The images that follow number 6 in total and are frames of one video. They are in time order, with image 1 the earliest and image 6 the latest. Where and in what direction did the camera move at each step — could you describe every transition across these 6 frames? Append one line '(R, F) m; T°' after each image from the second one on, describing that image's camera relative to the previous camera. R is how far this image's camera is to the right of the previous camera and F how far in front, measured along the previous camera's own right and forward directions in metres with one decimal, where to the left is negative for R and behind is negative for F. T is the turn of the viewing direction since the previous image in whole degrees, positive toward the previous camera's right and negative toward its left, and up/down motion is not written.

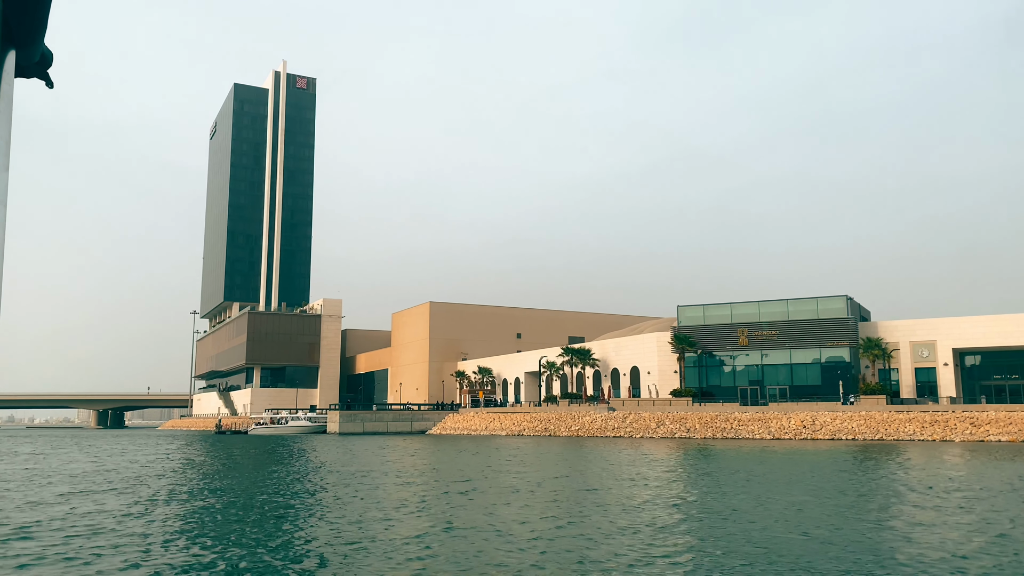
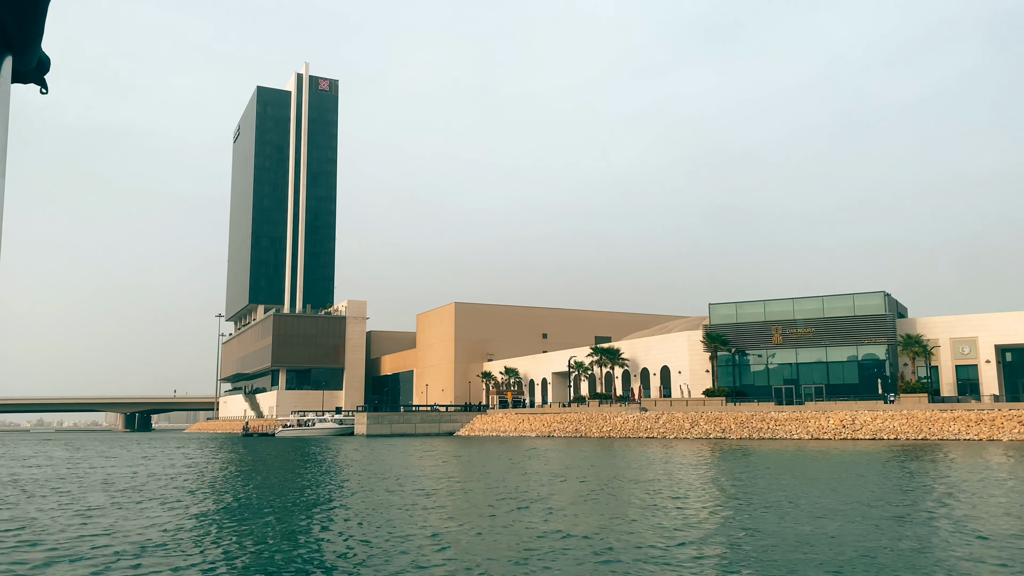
(-0.7, +1.1) m; -2°
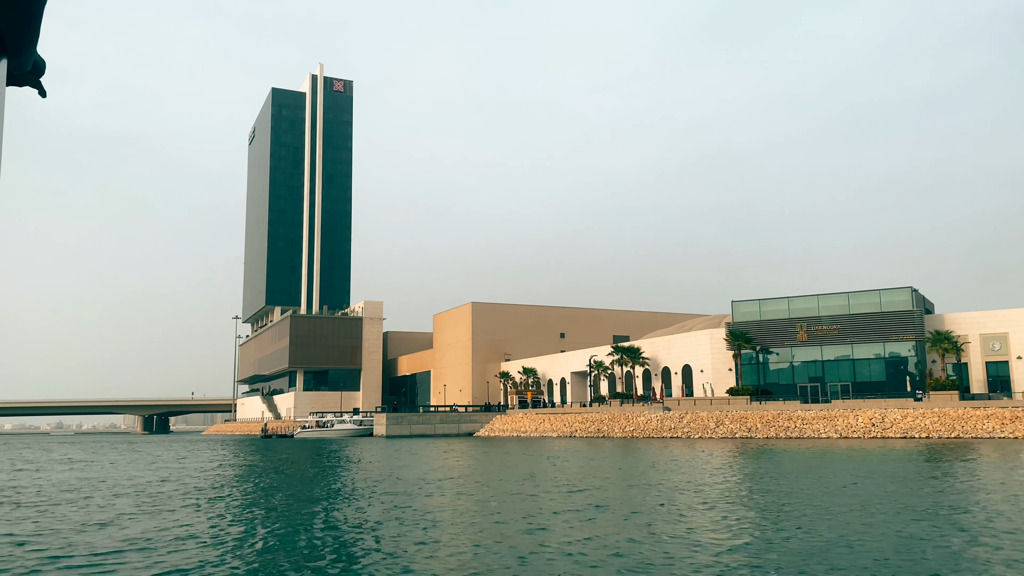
(-0.6, +0.9) m; -1°
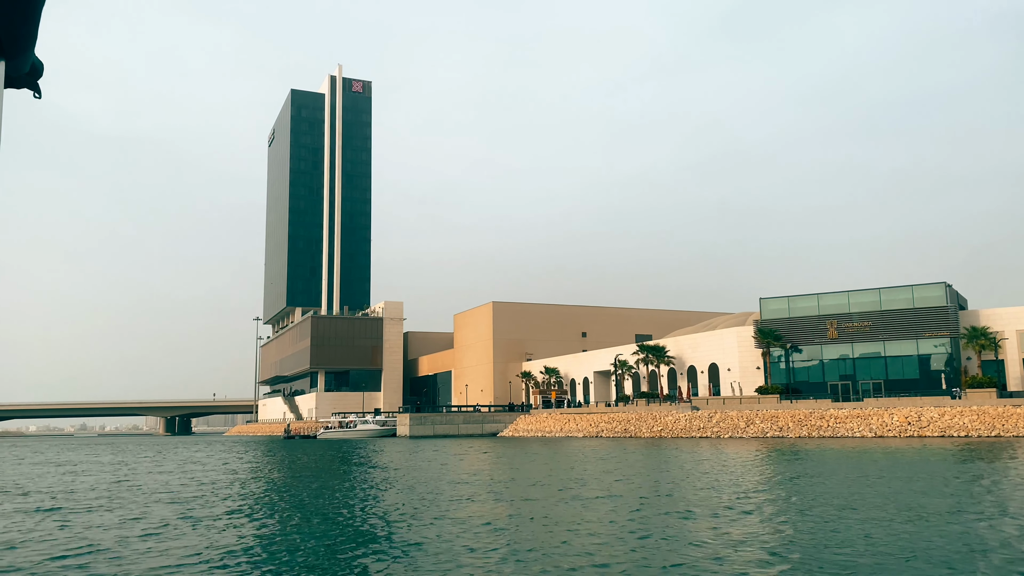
(-0.6, +0.9) m; -1°
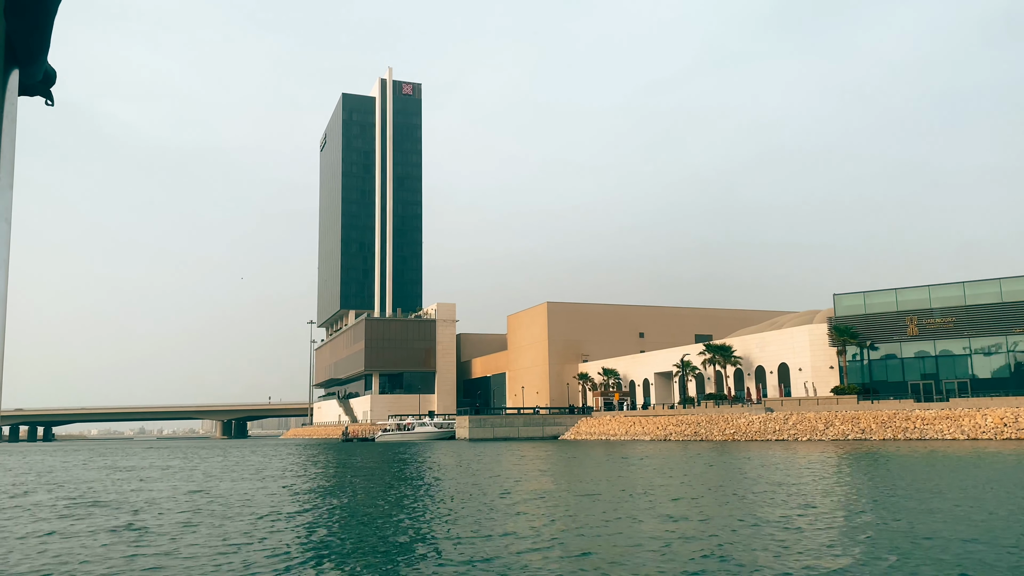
(-1.3, +2.0) m; -3°
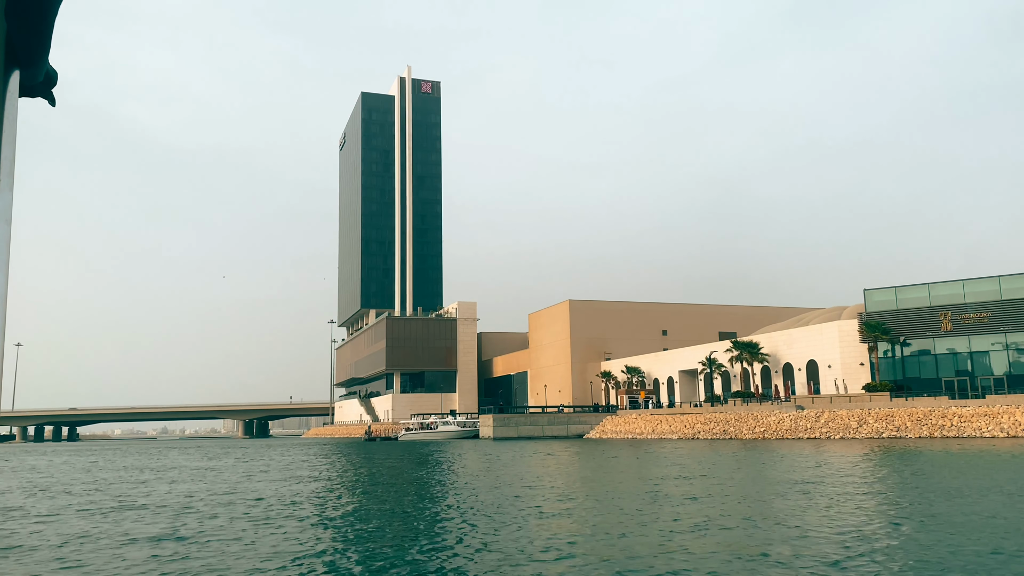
(-0.5, +0.8) m; -1°
